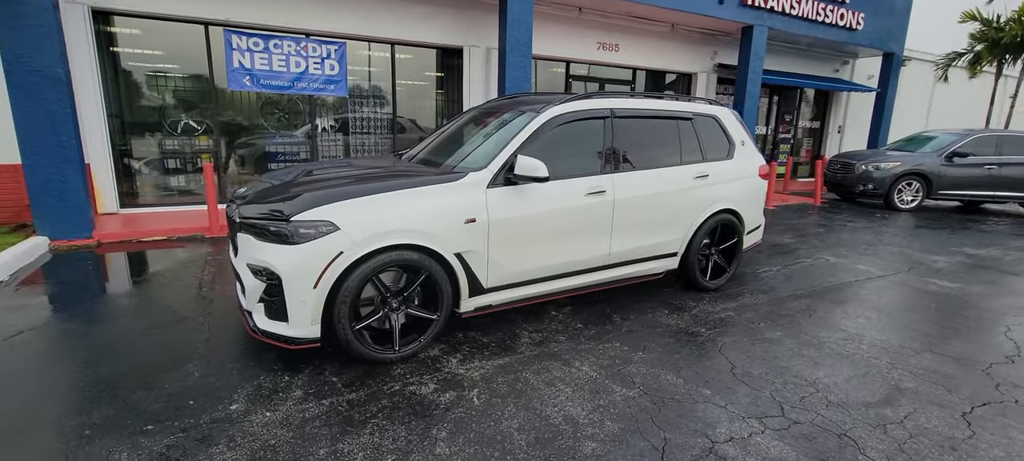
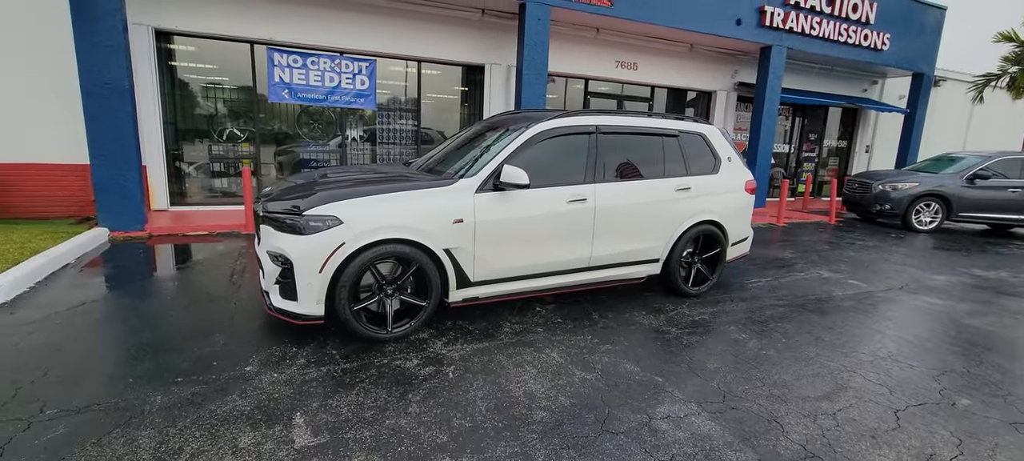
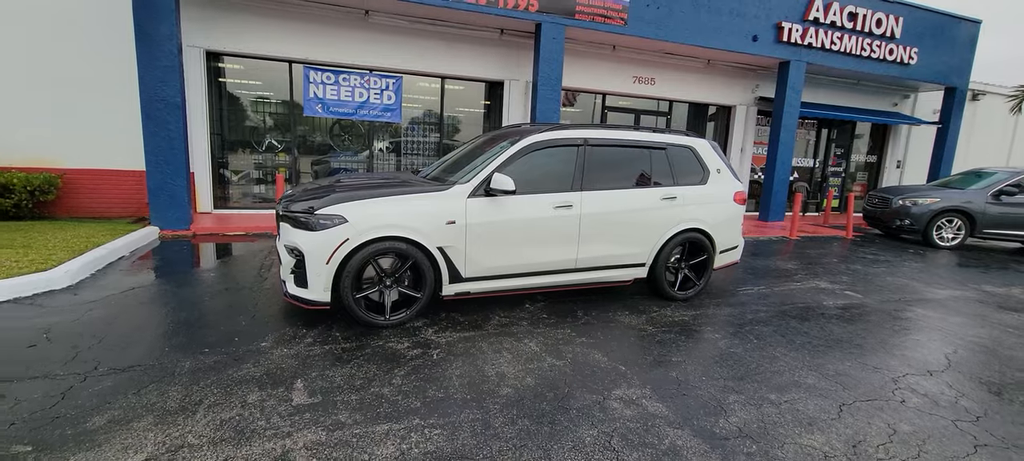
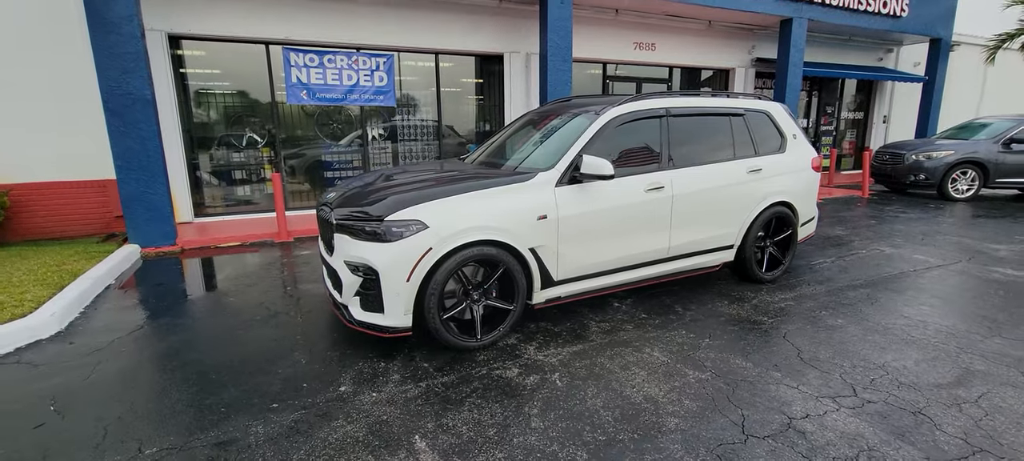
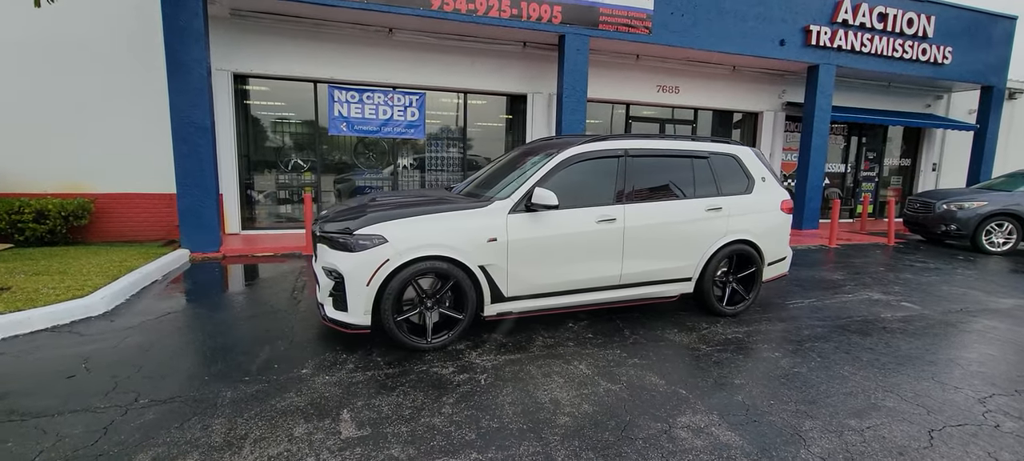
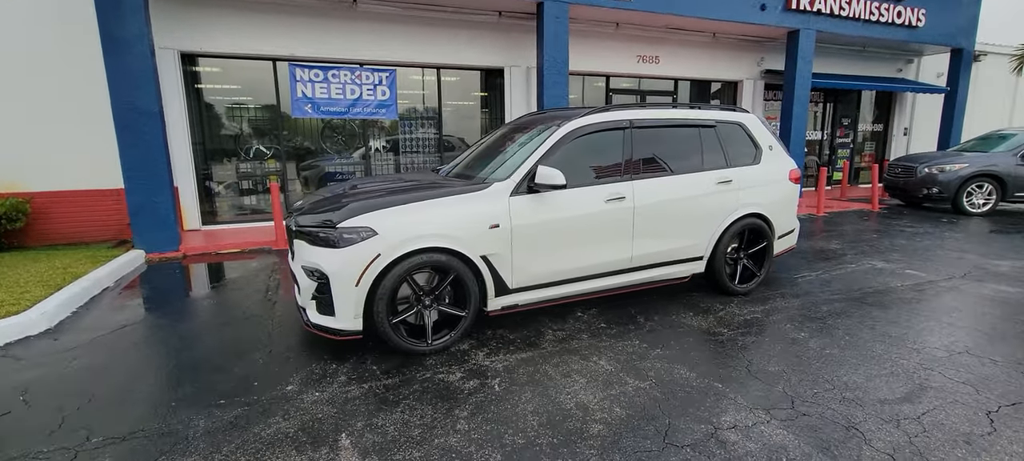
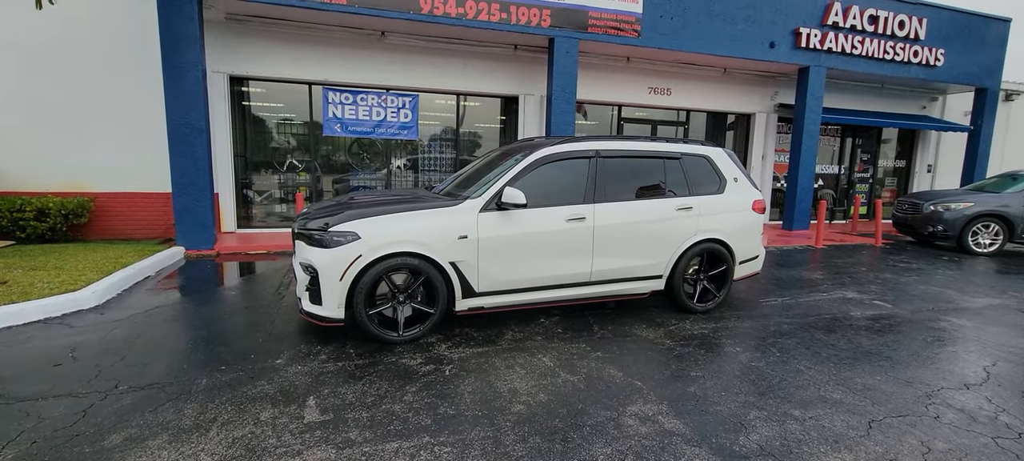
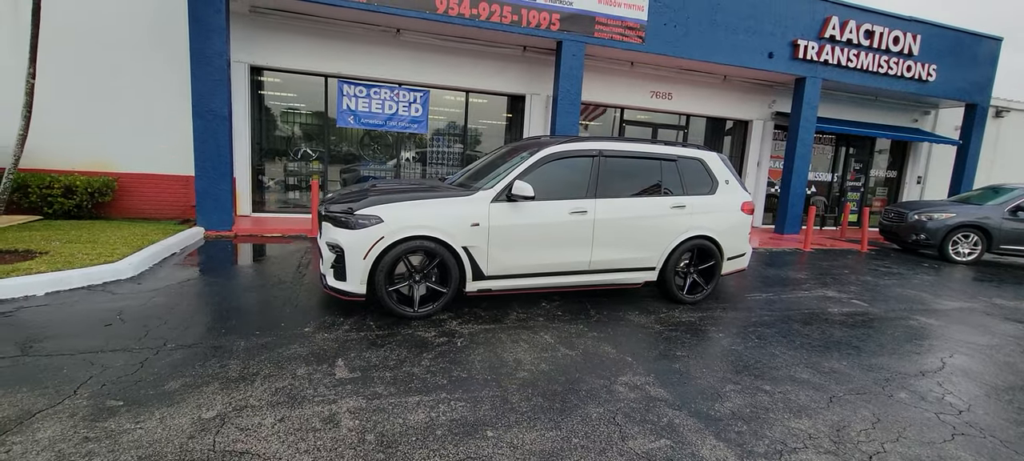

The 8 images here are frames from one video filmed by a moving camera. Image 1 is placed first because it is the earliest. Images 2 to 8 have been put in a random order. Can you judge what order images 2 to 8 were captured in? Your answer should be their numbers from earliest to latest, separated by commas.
2, 3, 8, 7, 5, 6, 4
